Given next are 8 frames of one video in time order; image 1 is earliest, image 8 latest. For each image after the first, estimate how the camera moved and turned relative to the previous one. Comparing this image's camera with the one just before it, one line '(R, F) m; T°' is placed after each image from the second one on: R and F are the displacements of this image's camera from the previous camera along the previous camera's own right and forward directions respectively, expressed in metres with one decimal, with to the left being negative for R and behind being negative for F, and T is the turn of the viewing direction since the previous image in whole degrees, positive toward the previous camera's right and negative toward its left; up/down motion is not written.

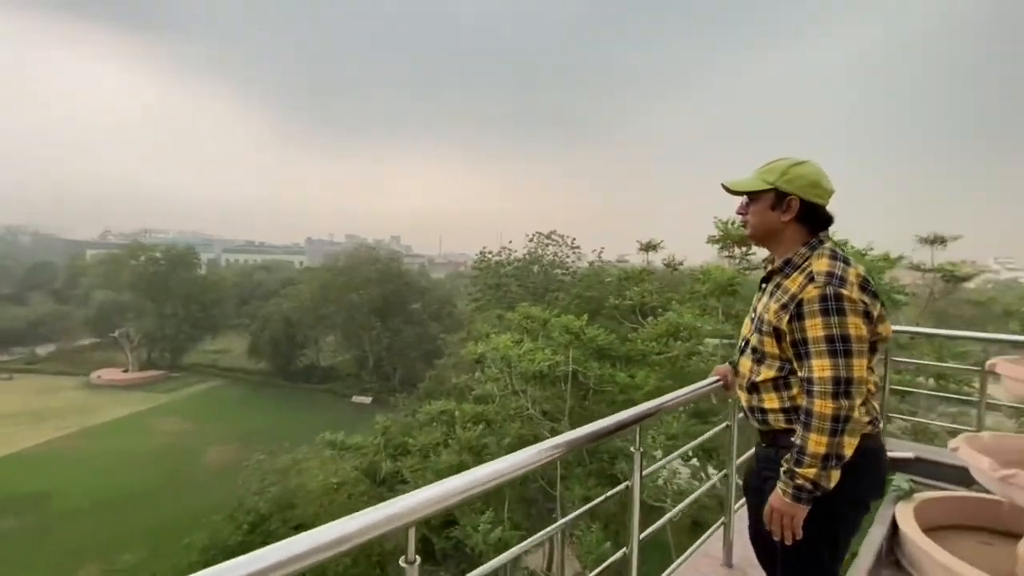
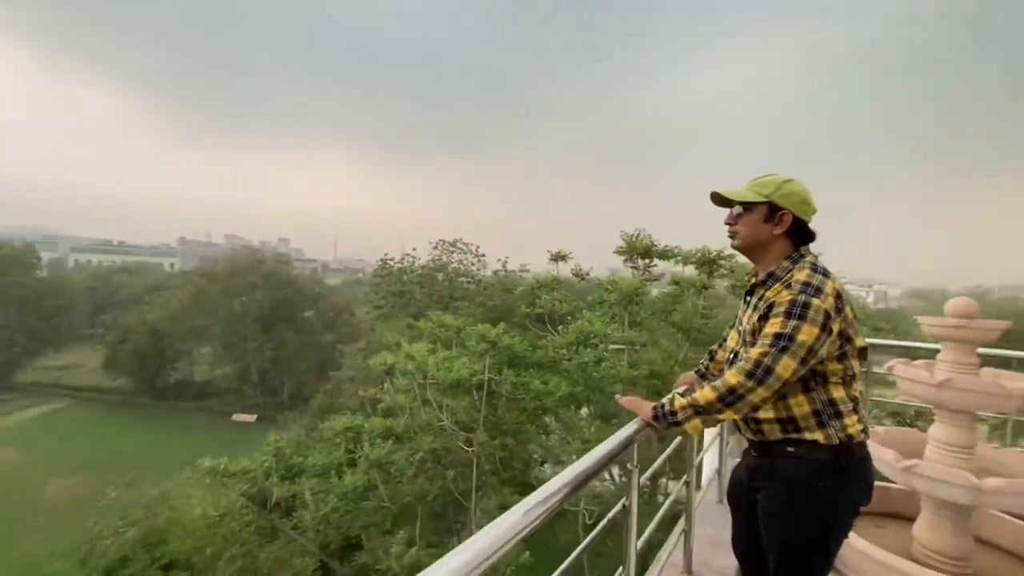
(+1.0, -0.1) m; -17°
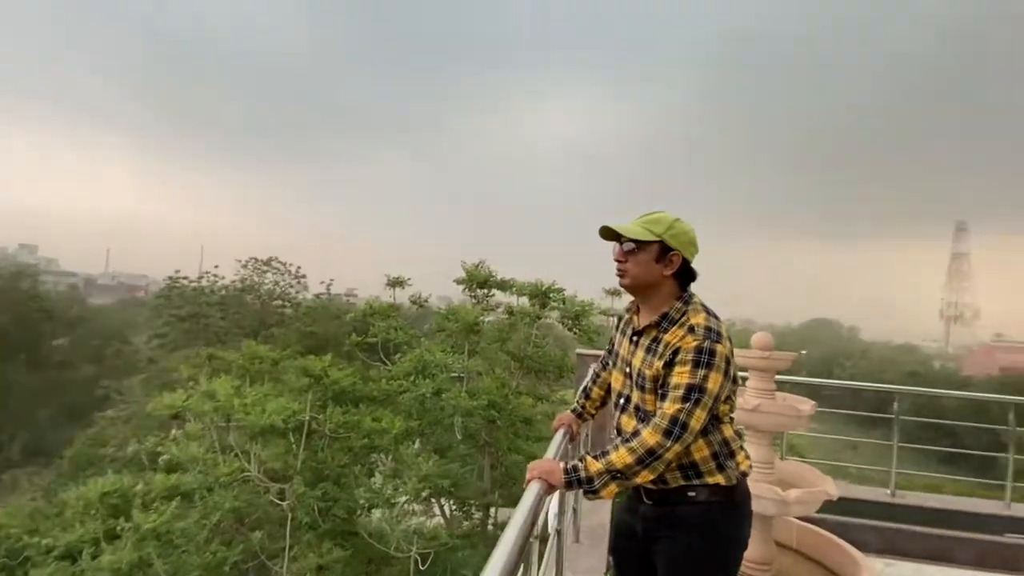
(+0.7, +0.1) m; -10°
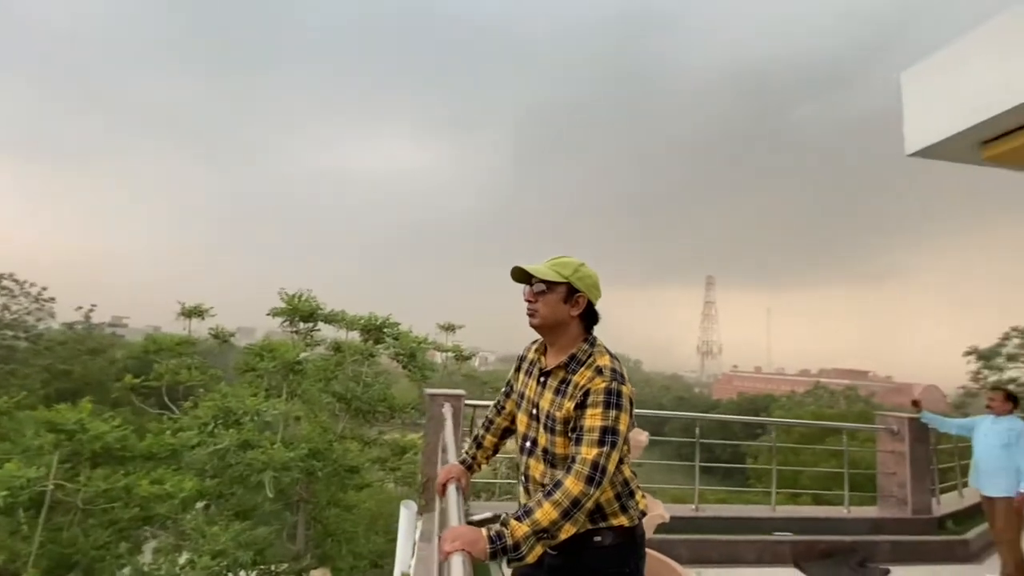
(-0.2, +0.2) m; +21°
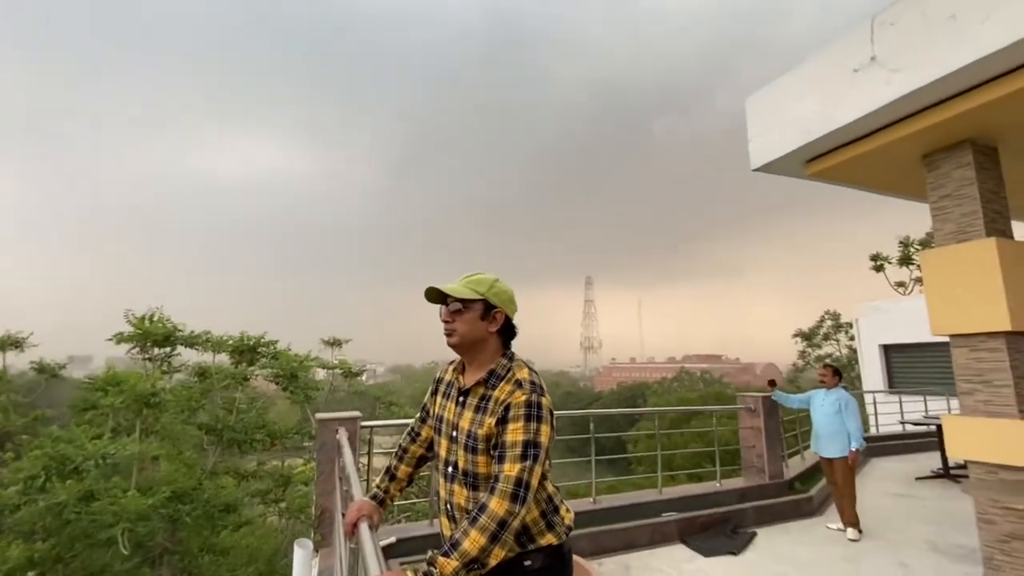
(-0.1, 0.0) m; +13°
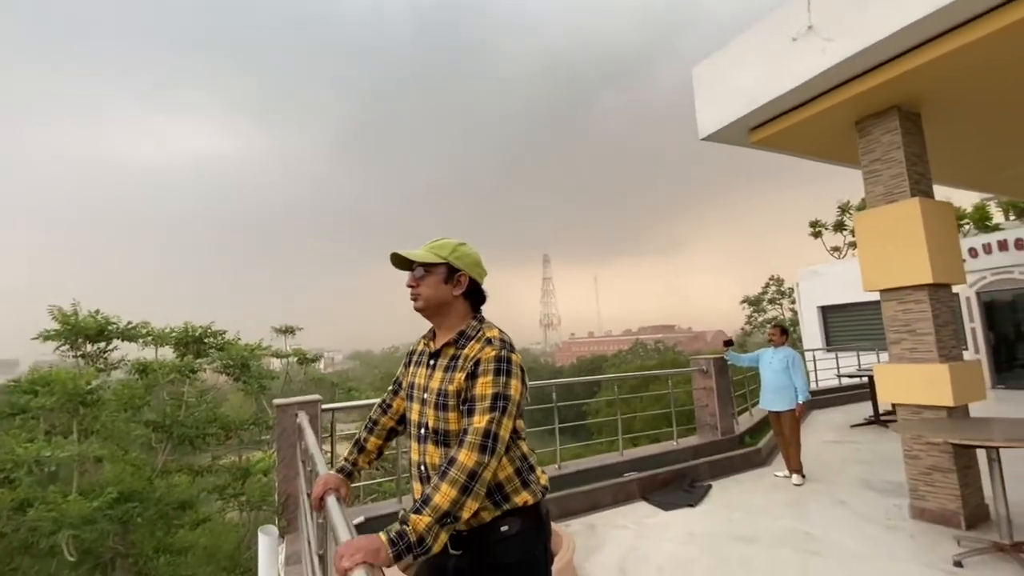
(0.0, 0.0) m; +5°
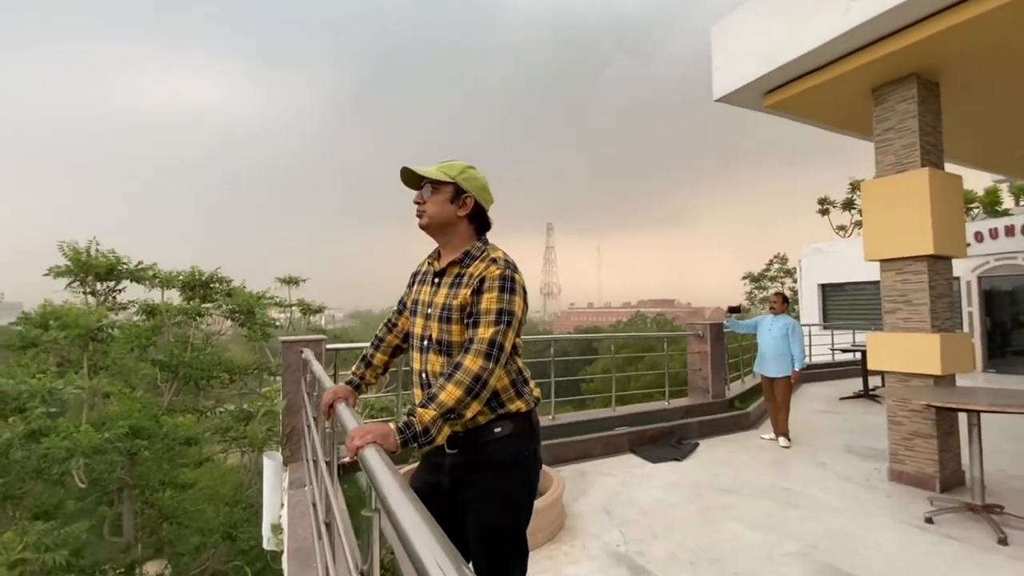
(0.0, -0.1) m; 0°
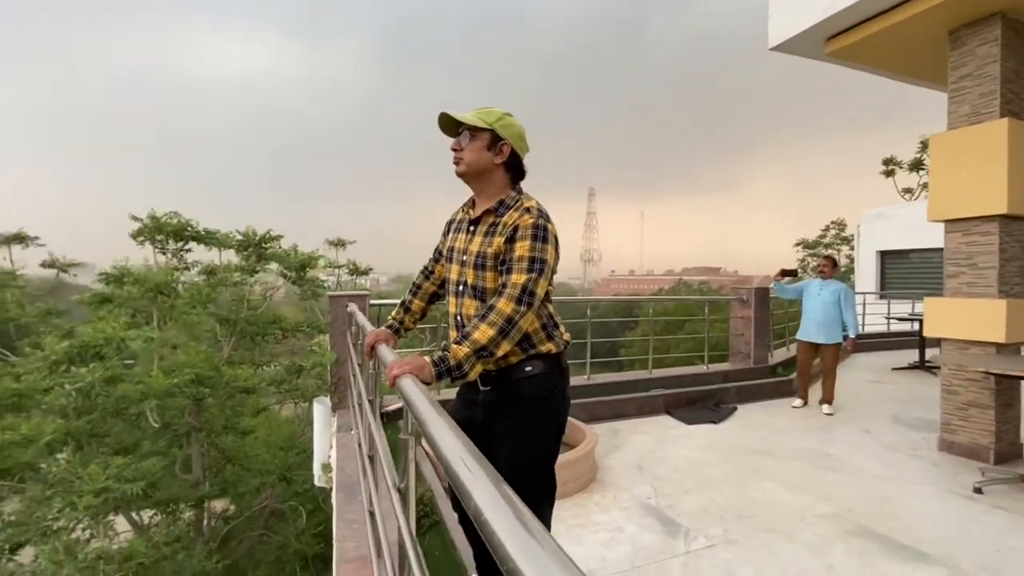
(0.0, 0.0) m; -5°
